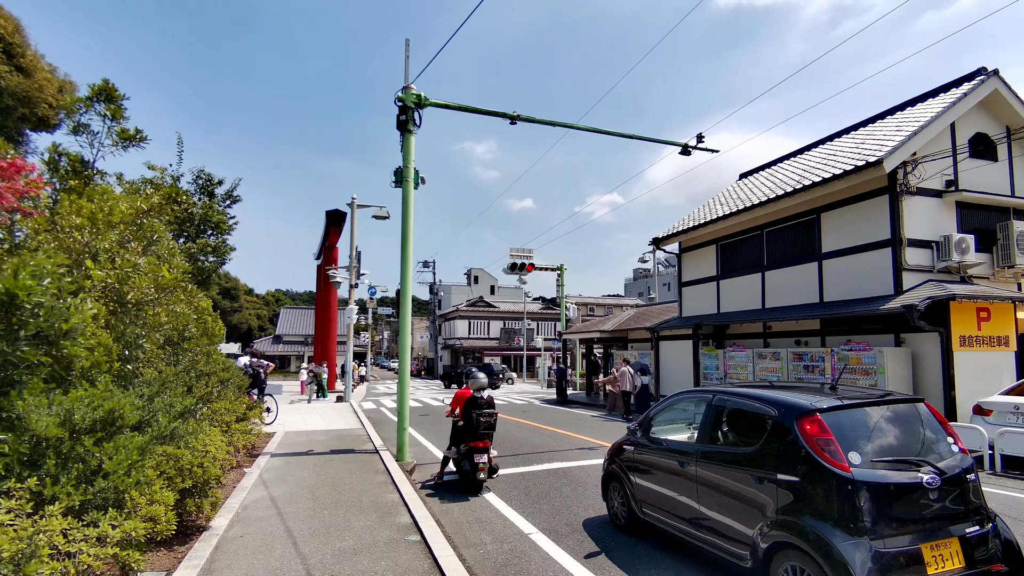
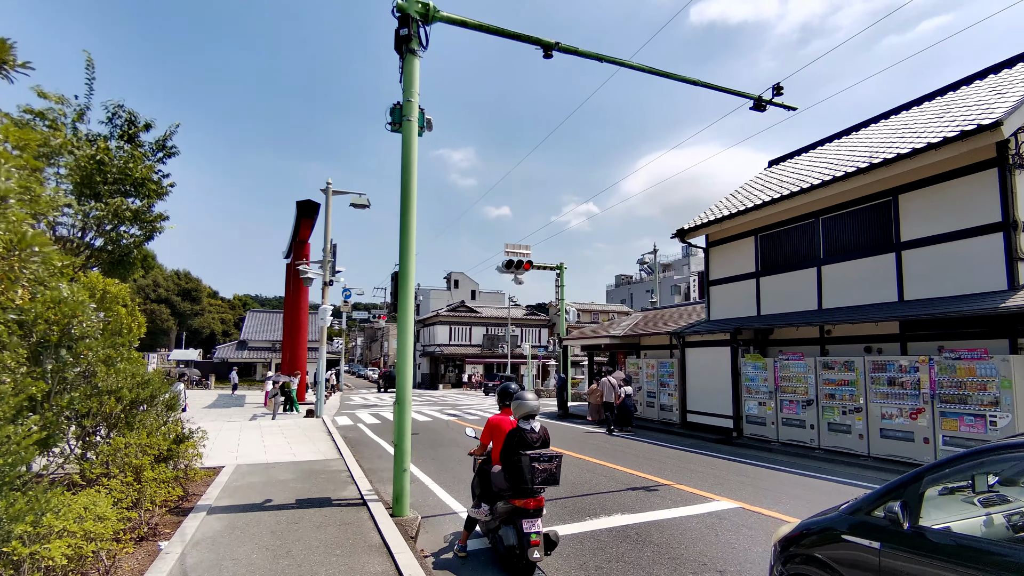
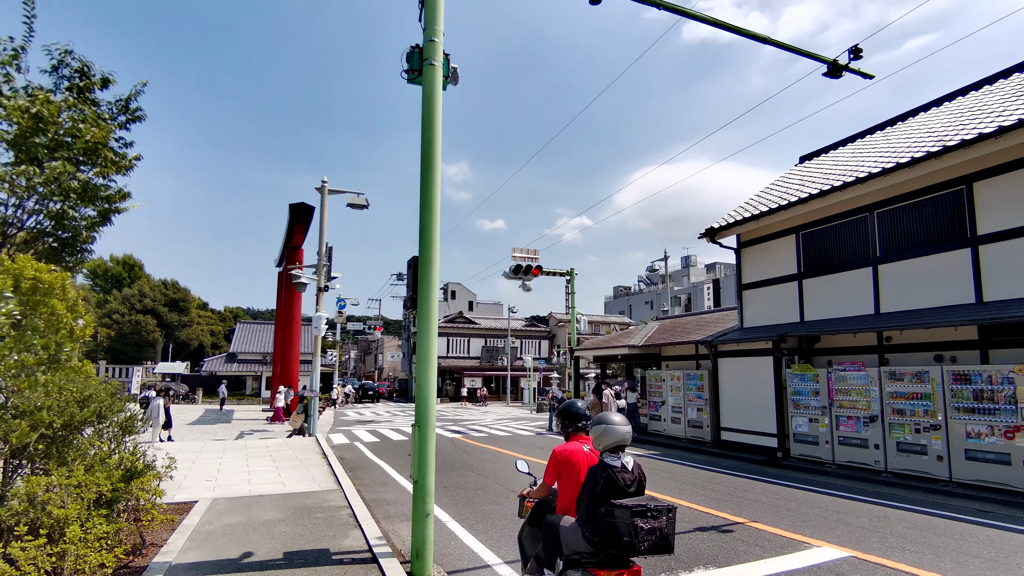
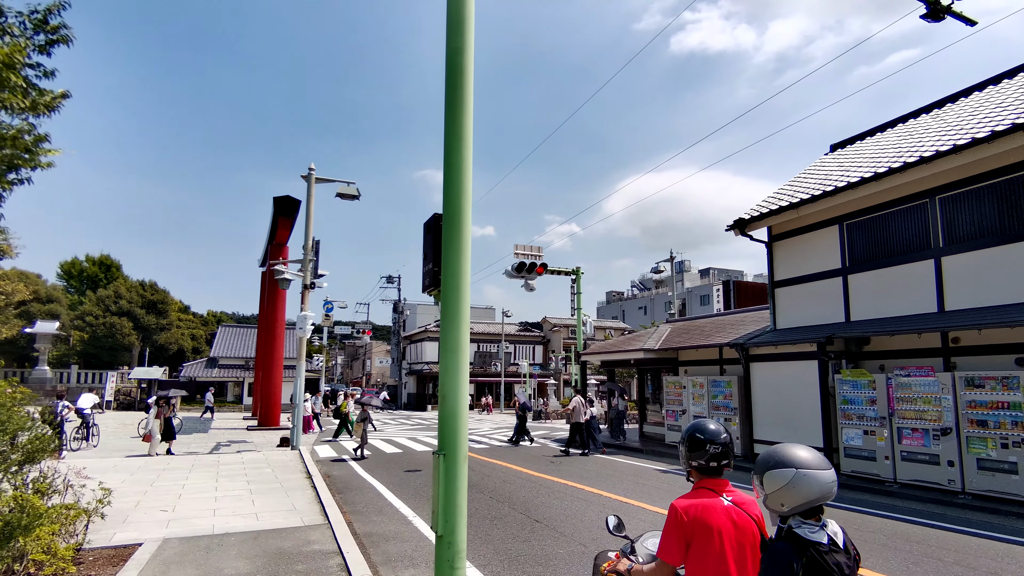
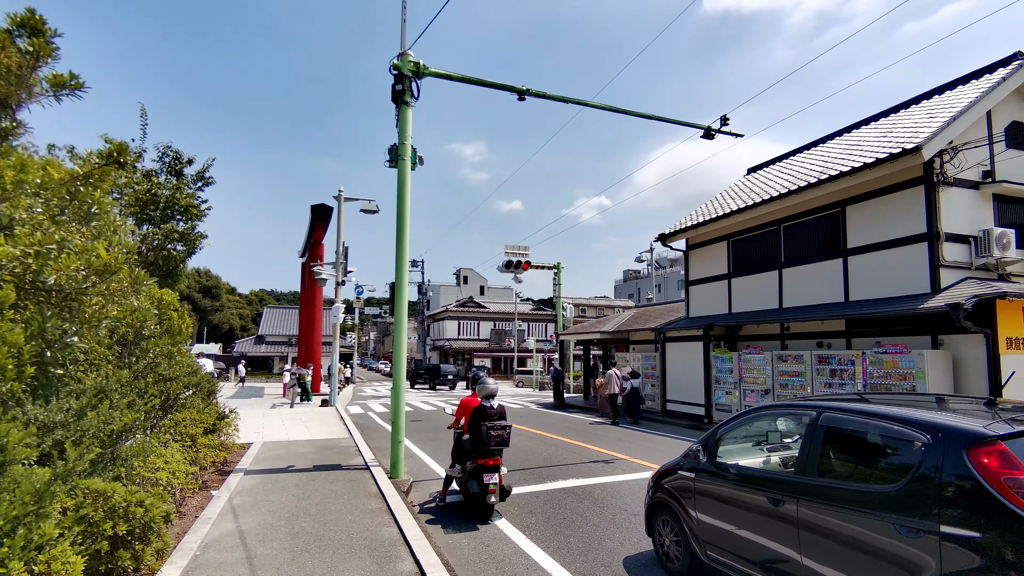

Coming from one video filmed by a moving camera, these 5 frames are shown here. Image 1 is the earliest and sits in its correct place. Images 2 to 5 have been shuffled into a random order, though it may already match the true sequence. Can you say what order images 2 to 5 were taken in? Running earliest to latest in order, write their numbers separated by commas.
5, 2, 3, 4
